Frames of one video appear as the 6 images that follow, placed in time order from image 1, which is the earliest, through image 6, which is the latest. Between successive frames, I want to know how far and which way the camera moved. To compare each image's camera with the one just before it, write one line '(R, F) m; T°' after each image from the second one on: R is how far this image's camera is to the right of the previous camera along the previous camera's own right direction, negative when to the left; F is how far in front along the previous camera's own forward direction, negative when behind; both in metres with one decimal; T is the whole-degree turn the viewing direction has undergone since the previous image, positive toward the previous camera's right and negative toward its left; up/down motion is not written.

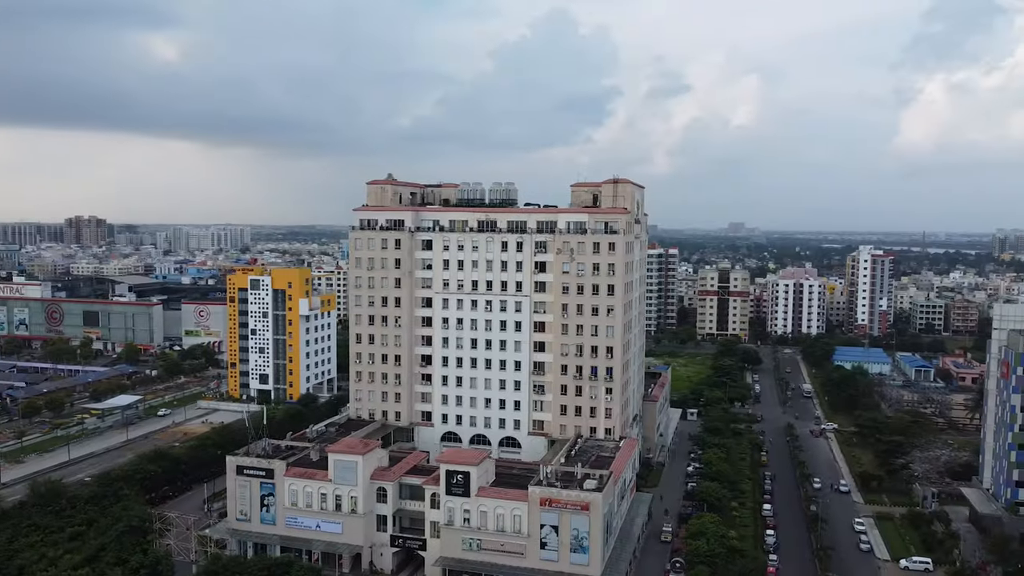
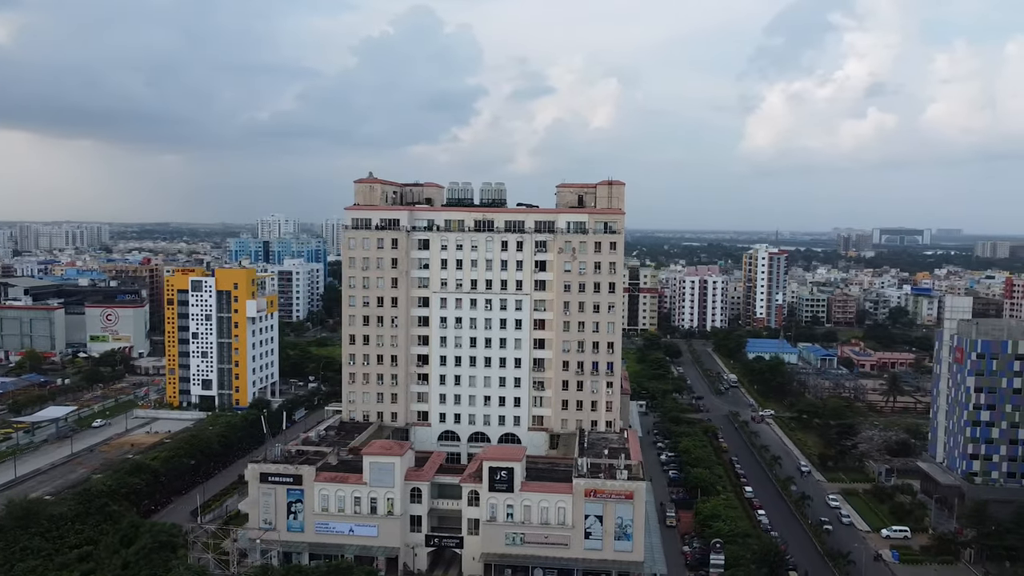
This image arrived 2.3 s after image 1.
(-7.6, -0.1) m; +10°
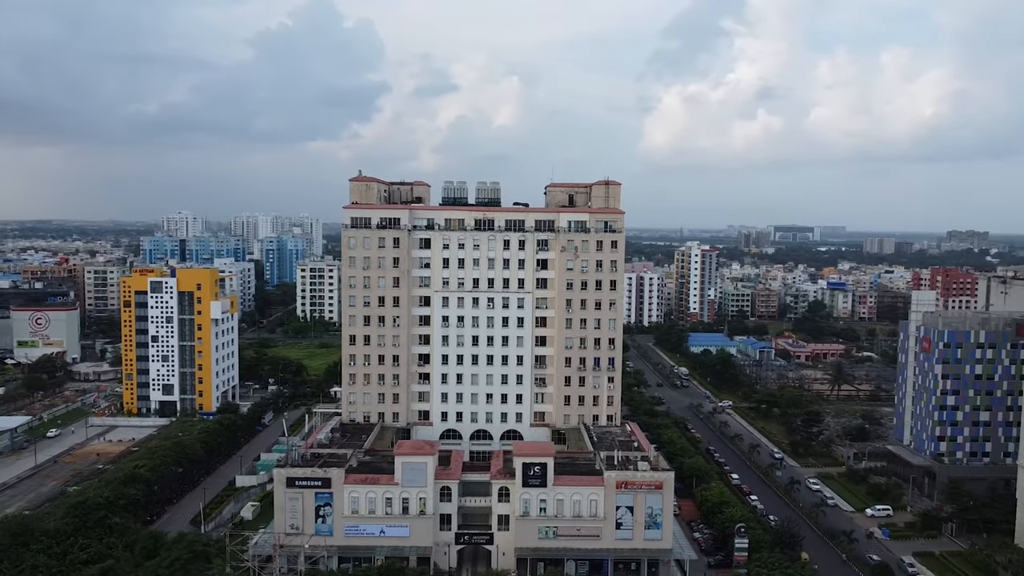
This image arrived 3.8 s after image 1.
(-5.7, -0.2) m; +7°
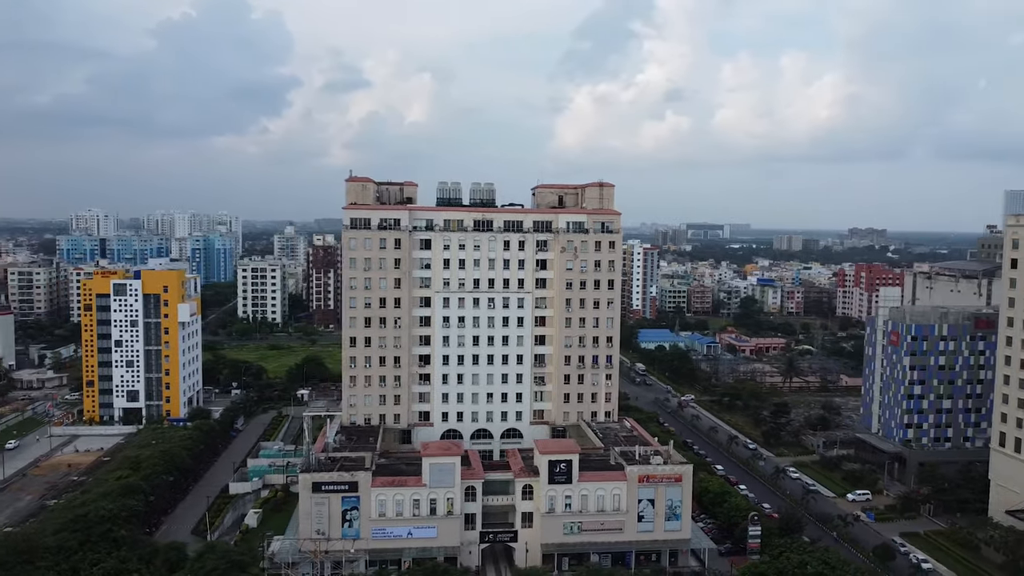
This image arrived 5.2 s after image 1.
(-5.0, -0.3) m; +6°
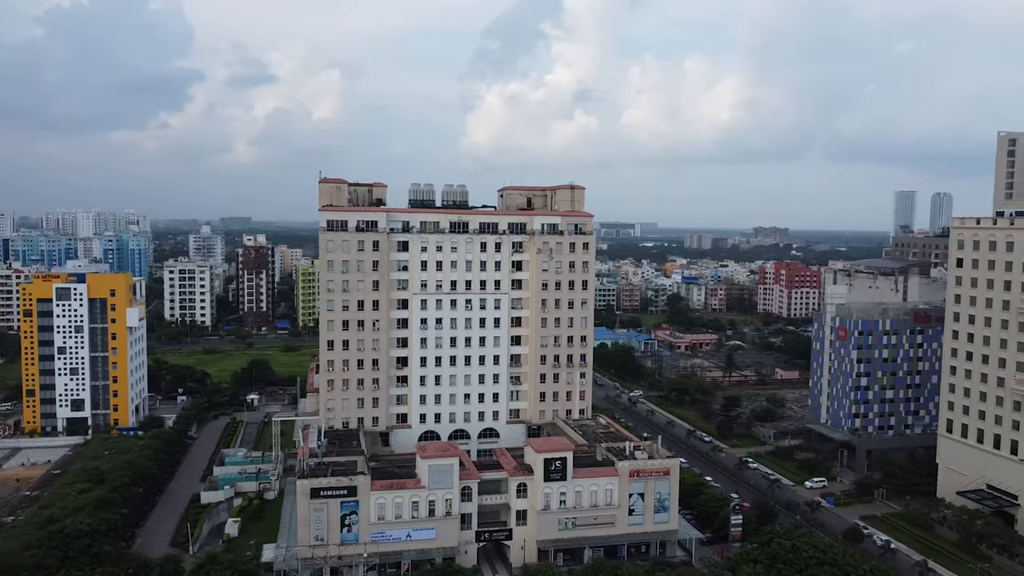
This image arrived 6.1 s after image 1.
(-3.8, -0.3) m; +6°
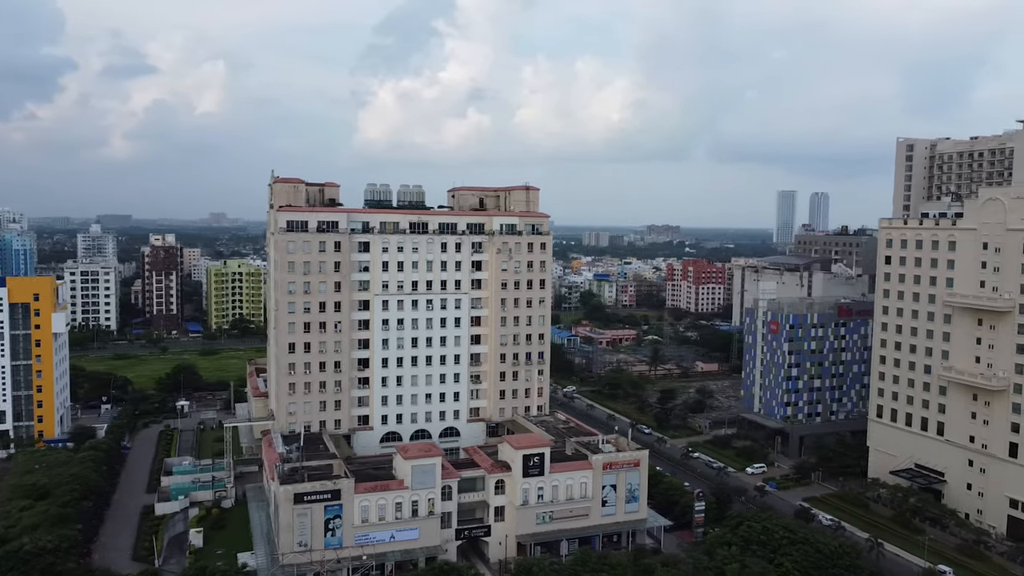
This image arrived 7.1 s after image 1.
(-3.9, -0.4) m; +7°
